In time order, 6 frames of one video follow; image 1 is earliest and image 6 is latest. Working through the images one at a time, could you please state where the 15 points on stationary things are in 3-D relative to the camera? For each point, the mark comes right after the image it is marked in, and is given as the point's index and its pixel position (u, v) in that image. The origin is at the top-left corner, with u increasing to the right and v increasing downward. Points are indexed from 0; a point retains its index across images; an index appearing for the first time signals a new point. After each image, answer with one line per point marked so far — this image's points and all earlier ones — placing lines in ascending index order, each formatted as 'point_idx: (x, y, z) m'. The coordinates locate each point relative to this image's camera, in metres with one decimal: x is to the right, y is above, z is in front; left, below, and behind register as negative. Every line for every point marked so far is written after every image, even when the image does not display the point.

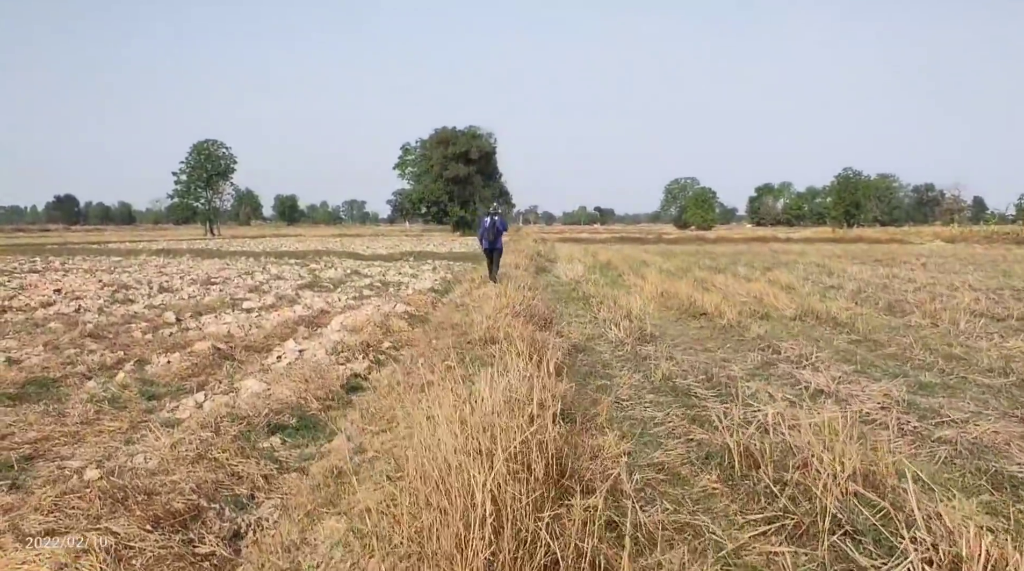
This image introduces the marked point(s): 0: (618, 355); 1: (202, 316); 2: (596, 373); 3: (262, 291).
0: (+1.3, -0.9, +10.0) m
1: (-5.6, -0.5, +14.8) m
2: (+0.9, -0.9, +8.6) m
3: (-6.0, -0.1, +19.5) m
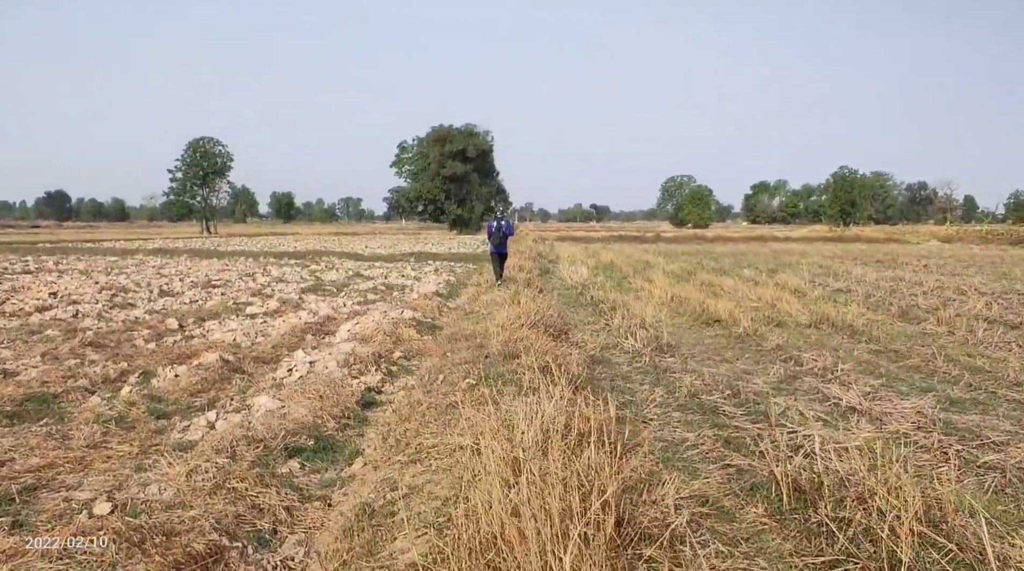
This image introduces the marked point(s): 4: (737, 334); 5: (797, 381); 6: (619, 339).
0: (+1.5, -1.0, +9.7) m
1: (-5.4, -0.6, +14.5) m
2: (+1.1, -1.1, +8.4) m
3: (-5.8, -0.2, +19.2) m
4: (+3.4, -0.7, +12.3) m
5: (+3.2, -1.1, +9.1) m
6: (+1.5, -0.8, +11.3) m
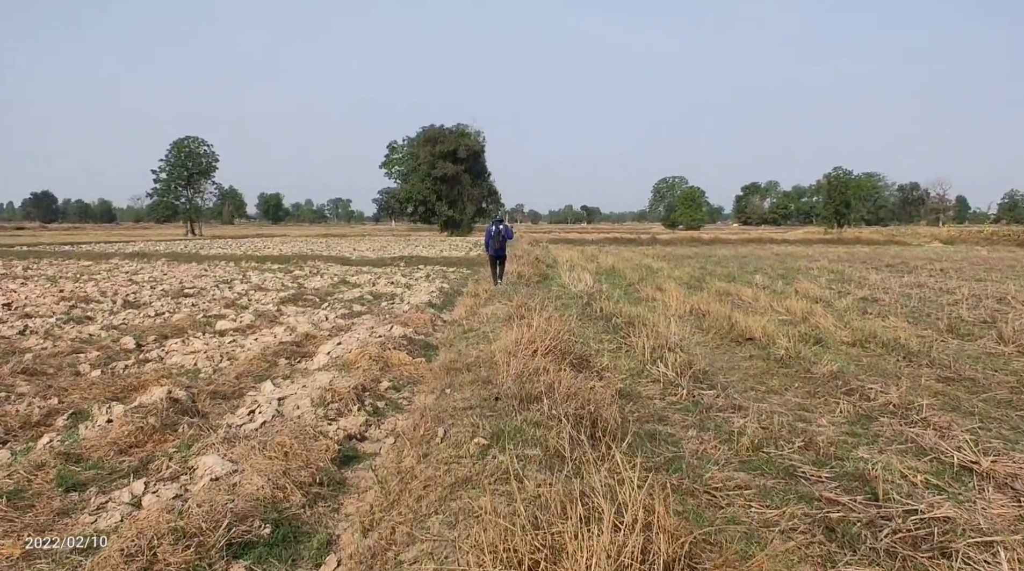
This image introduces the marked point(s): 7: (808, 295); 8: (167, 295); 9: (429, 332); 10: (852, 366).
0: (+1.6, -1.2, +8.0) m
1: (-5.4, -0.9, +12.7) m
2: (+1.2, -1.3, +6.7) m
3: (-5.8, -0.4, +17.4) m
4: (+3.5, -0.9, +10.7) m
5: (+3.3, -1.3, +7.4) m
6: (+1.6, -0.9, +9.7) m
7: (+6.9, -0.2, +19.0) m
8: (-8.4, -0.2, +19.9) m
9: (-1.4, -0.8, +13.2) m
10: (+4.2, -1.0, +10.2) m
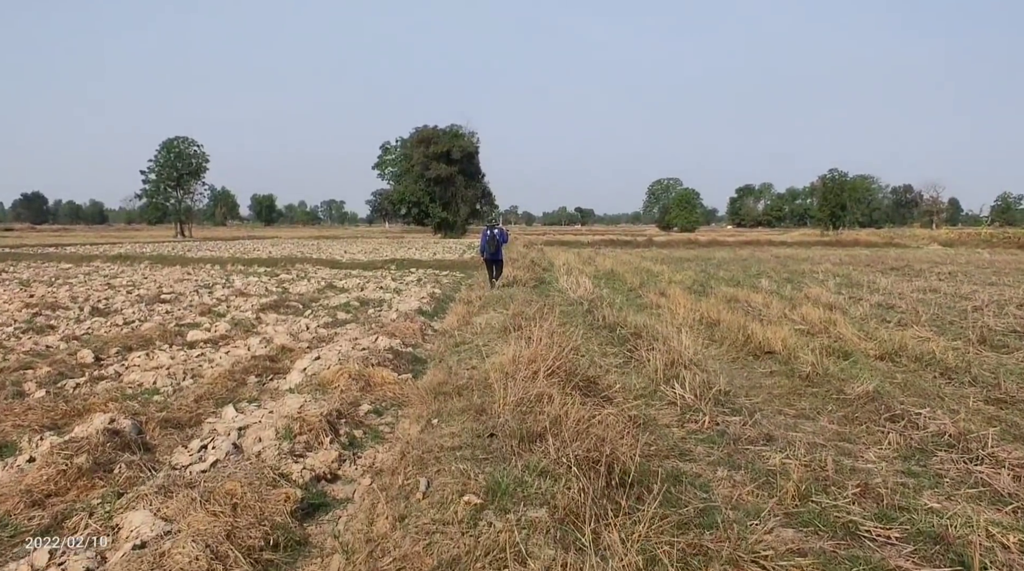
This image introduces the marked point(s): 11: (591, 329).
0: (+1.6, -1.3, +7.0) m
1: (-5.4, -1.0, +11.6) m
2: (+1.2, -1.4, +5.6) m
3: (-5.9, -0.6, +16.3) m
4: (+3.4, -1.1, +9.7) m
5: (+3.3, -1.4, +6.4) m
6: (+1.5, -1.1, +8.6) m
7: (+6.8, -0.3, +17.9) m
8: (-8.5, -0.3, +18.8) m
9: (-1.4, -0.9, +12.2) m
10: (+4.2, -1.1, +9.1) m
11: (+1.2, -0.7, +12.5) m
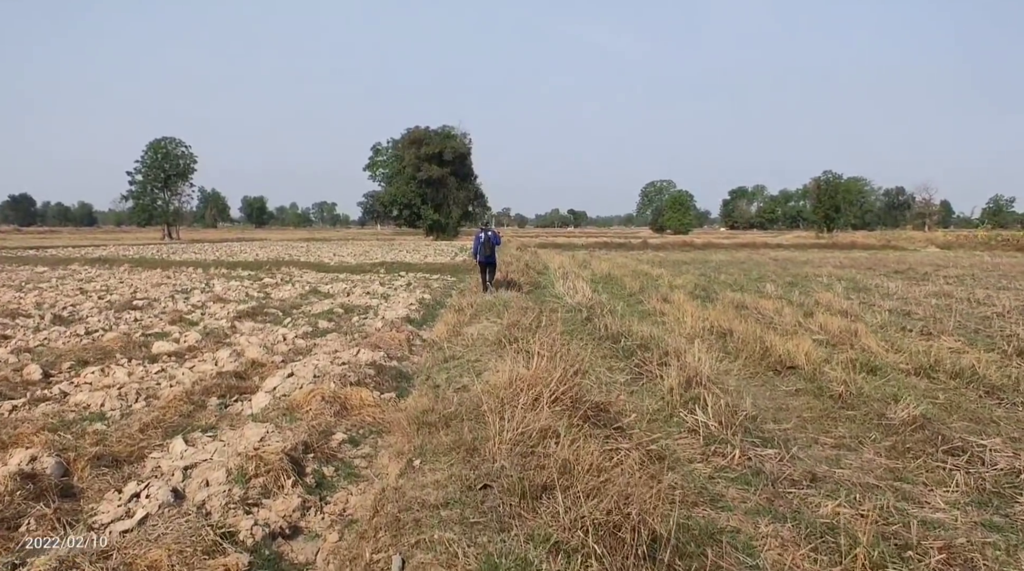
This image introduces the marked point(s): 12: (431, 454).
0: (+1.6, -1.4, +5.9) m
1: (-5.5, -1.1, +10.5) m
2: (+1.2, -1.4, +4.6) m
3: (-6.0, -0.7, +15.2) m
4: (+3.4, -1.1, +8.6) m
5: (+3.3, -1.4, +5.3) m
6: (+1.5, -1.1, +7.5) m
7: (+6.6, -0.4, +16.9) m
8: (-8.7, -0.5, +17.6) m
9: (-1.5, -1.0, +11.1) m
10: (+4.2, -1.2, +8.1) m
11: (+1.1, -0.8, +11.4) m
12: (-0.6, -1.2, +6.0) m
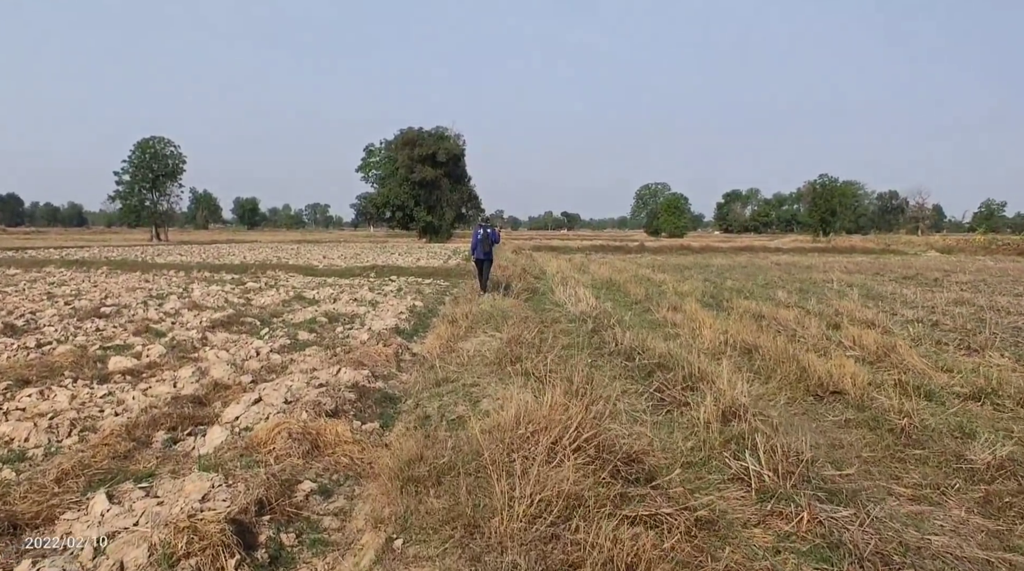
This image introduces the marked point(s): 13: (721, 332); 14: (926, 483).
0: (+1.6, -1.5, +4.6) m
1: (-5.5, -1.2, +9.1) m
2: (+1.3, -1.5, +3.2) m
3: (-6.0, -0.8, +13.8) m
4: (+3.4, -1.3, +7.3) m
5: (+3.3, -1.6, +4.1) m
6: (+1.6, -1.3, +6.2) m
7: (+6.6, -0.6, +15.7) m
8: (-8.7, -0.6, +16.2) m
9: (-1.5, -1.1, +9.7) m
10: (+4.2, -1.3, +6.8) m
11: (+1.2, -0.9, +10.1) m
12: (-0.5, -1.3, +4.6) m
13: (+3.1, -0.7, +12.3) m
14: (+3.0, -1.4, +6.0) m
